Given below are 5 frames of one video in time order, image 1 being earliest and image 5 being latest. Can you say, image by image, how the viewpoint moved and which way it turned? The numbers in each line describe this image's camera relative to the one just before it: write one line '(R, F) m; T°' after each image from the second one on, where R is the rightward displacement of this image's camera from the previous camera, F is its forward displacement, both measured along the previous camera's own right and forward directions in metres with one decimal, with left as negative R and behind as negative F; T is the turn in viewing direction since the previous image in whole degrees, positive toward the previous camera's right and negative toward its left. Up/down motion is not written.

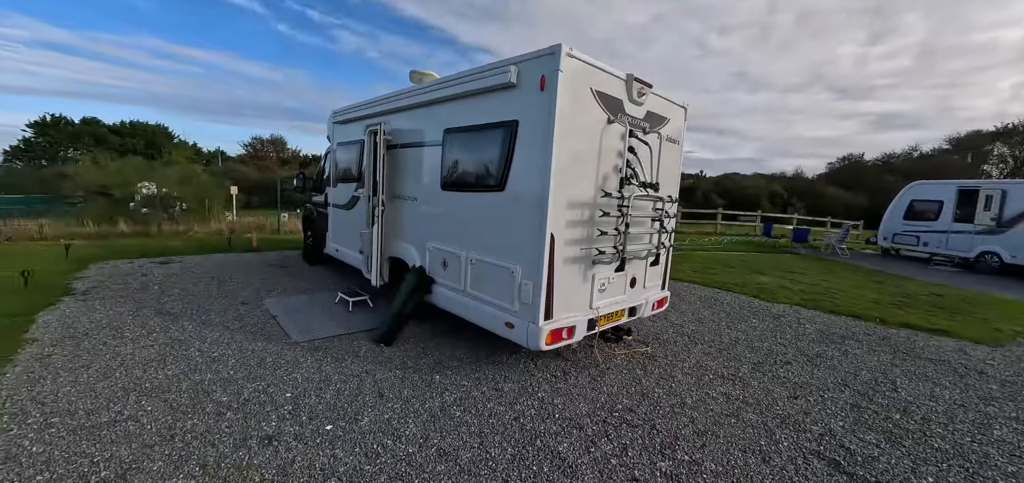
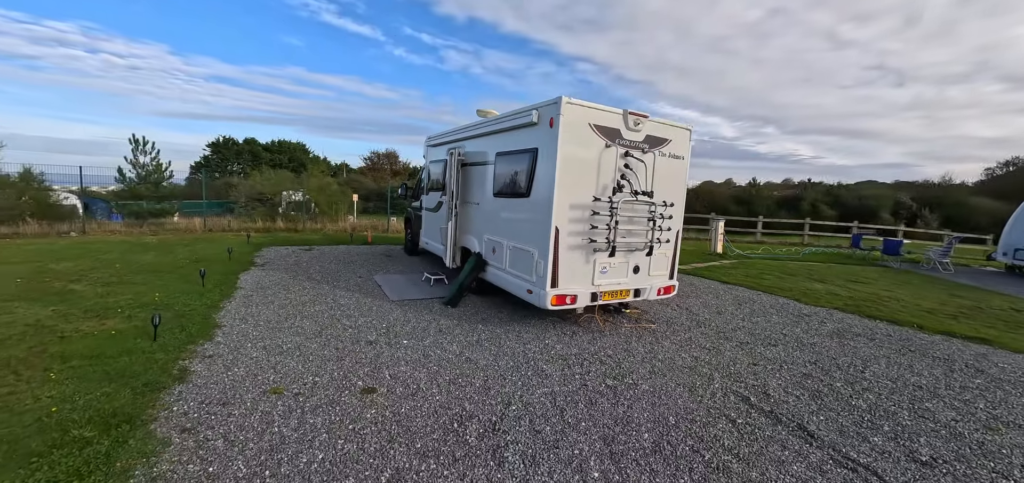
(+0.8, -1.3) m; -13°
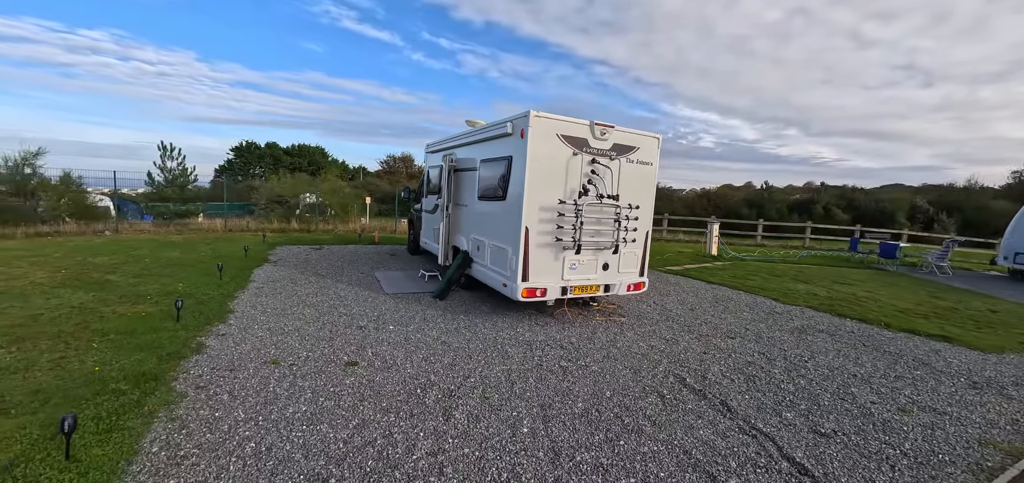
(+0.5, -0.5) m; -2°
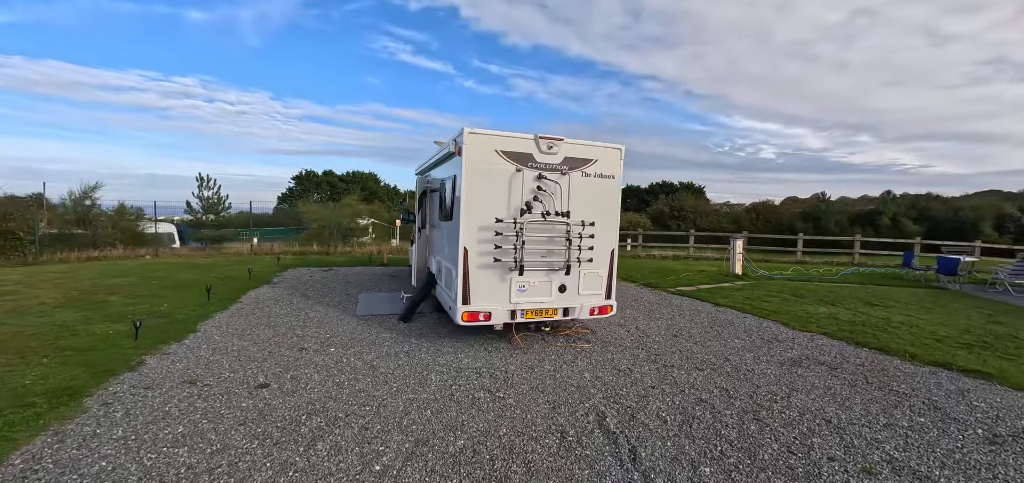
(+1.3, +0.3) m; -7°
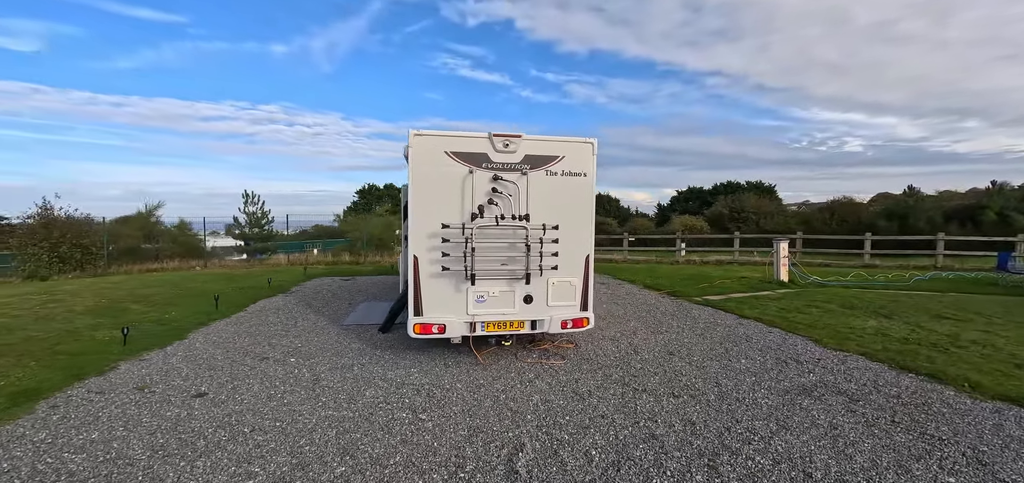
(+1.1, +0.4) m; -8°
